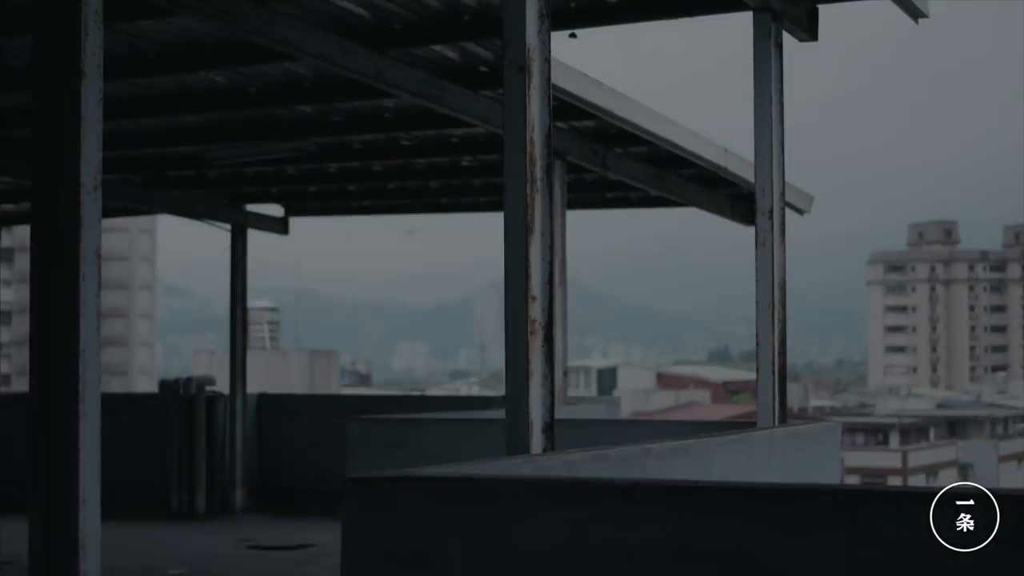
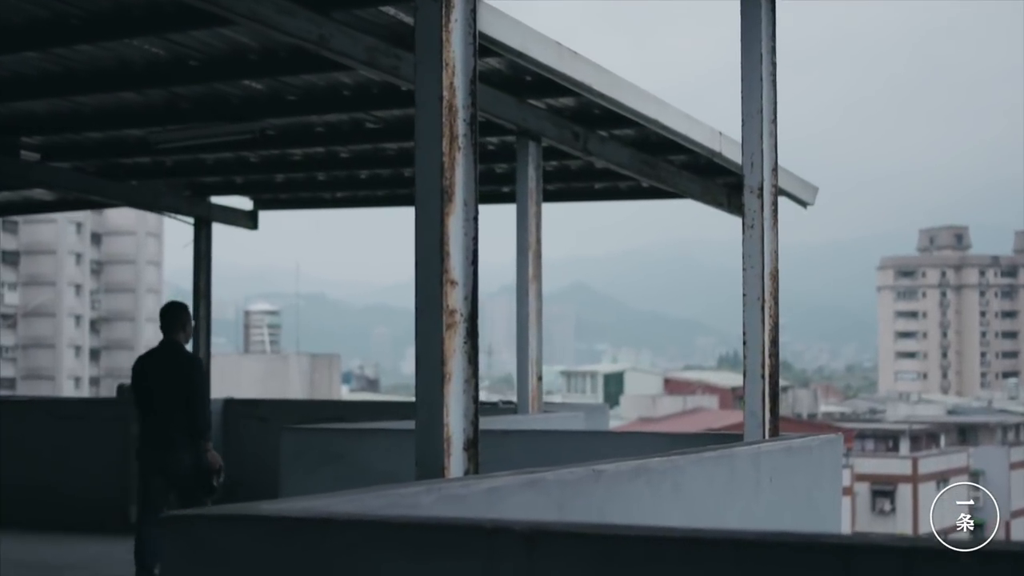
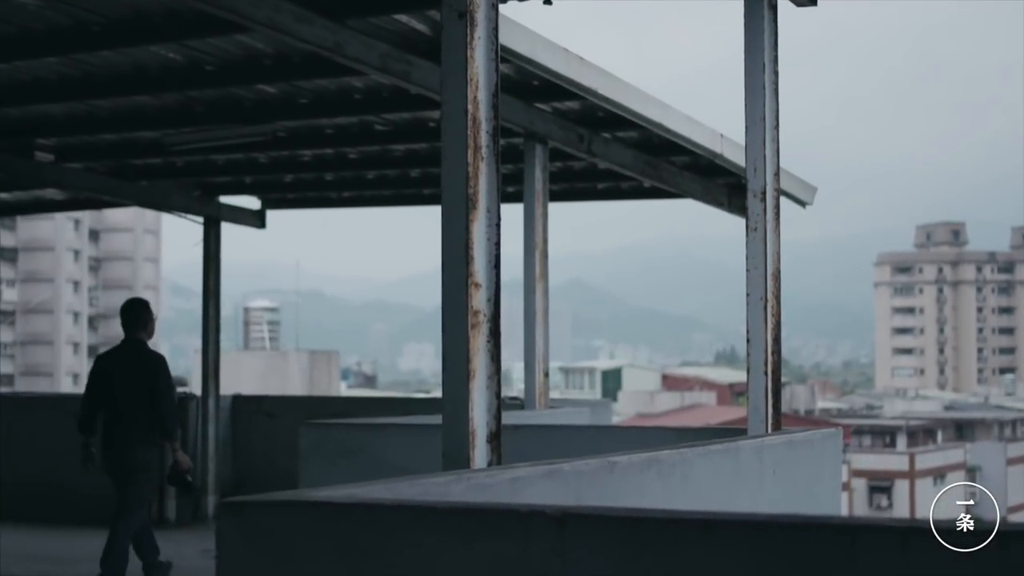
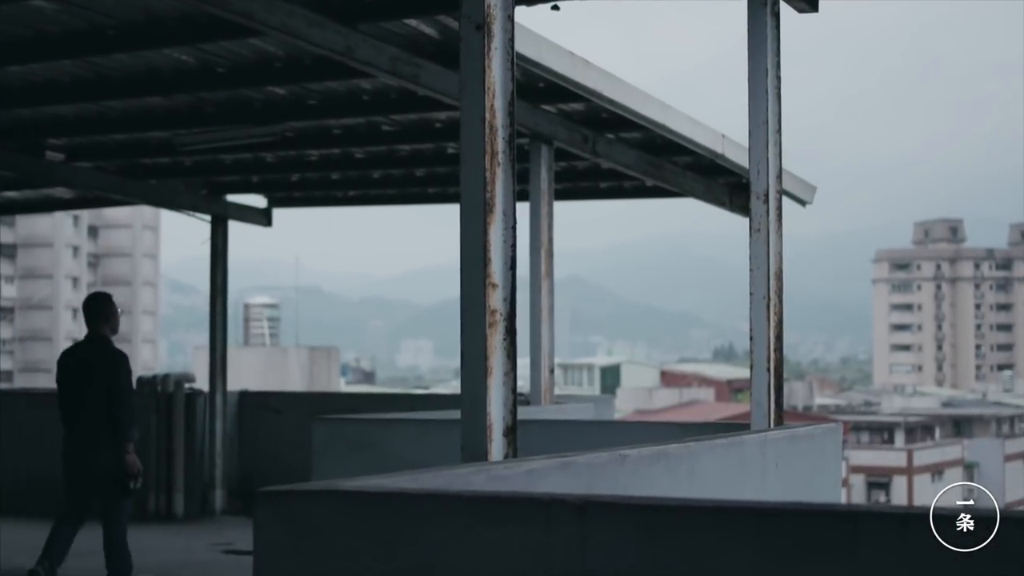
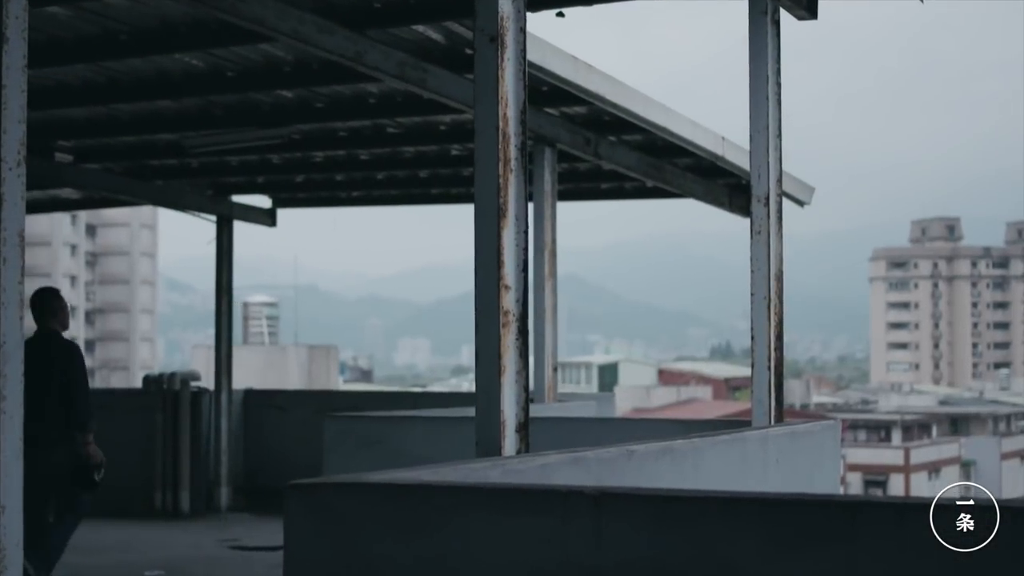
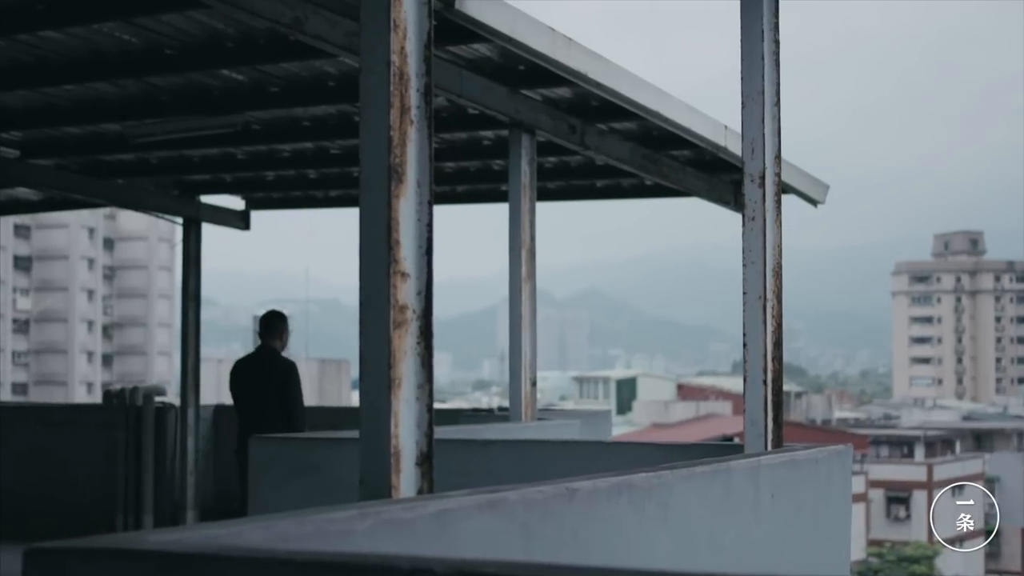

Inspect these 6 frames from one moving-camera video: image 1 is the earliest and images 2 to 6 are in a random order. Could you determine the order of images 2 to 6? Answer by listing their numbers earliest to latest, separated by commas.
5, 4, 3, 2, 6
